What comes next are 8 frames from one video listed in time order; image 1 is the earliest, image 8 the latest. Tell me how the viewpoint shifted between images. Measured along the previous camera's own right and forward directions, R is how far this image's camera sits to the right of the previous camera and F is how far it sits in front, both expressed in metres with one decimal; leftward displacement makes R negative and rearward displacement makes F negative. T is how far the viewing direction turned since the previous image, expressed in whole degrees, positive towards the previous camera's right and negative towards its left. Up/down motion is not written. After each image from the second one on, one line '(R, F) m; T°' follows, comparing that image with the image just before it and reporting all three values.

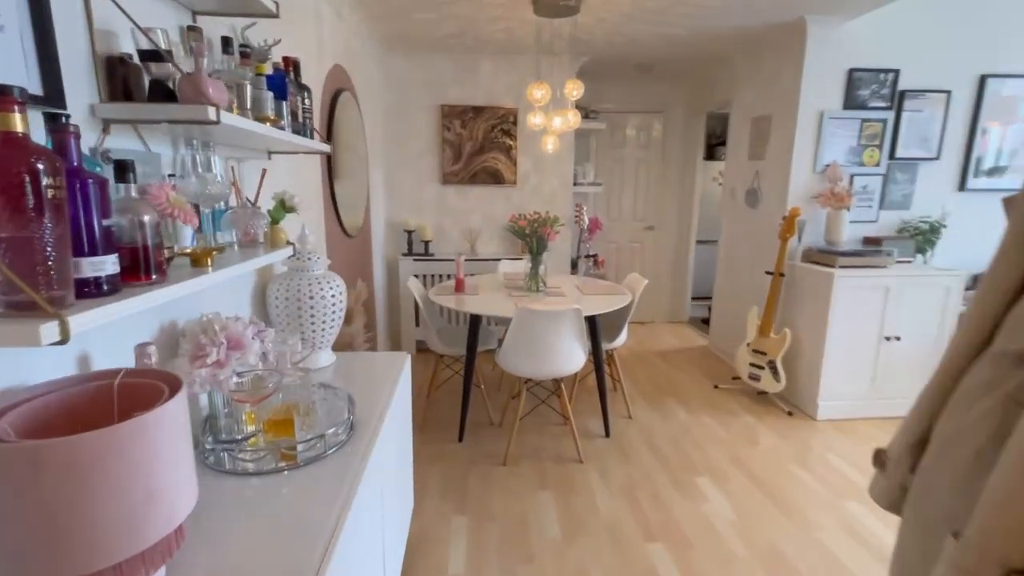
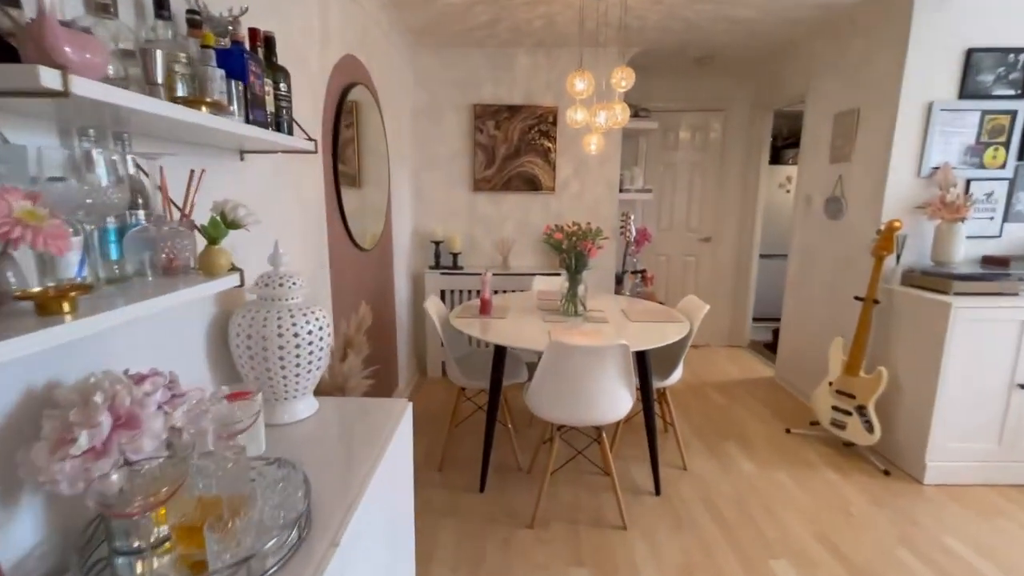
(0.0, +0.4) m; -5°
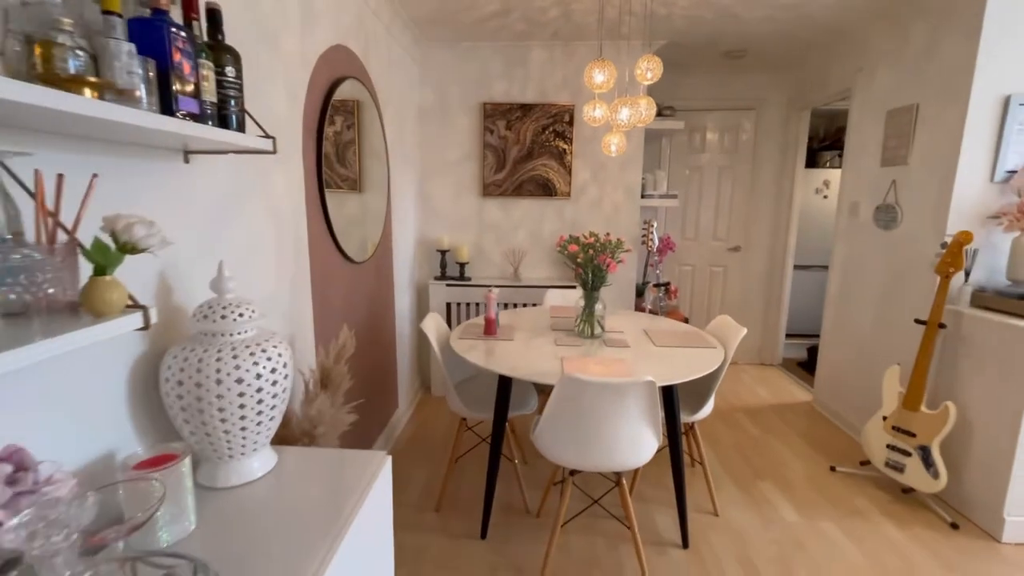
(0.0, +0.3) m; -2°
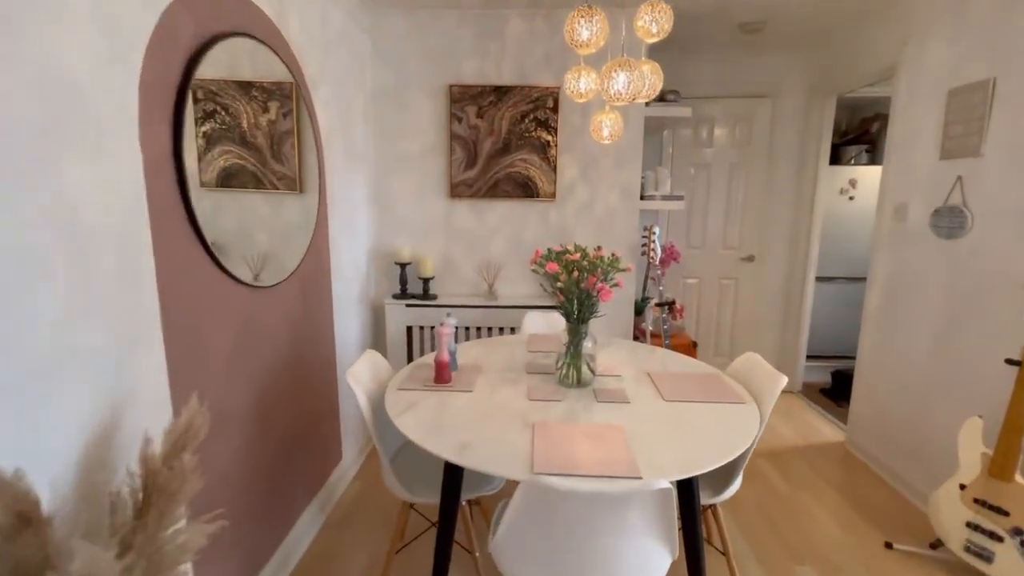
(+0.1, +0.6) m; 0°
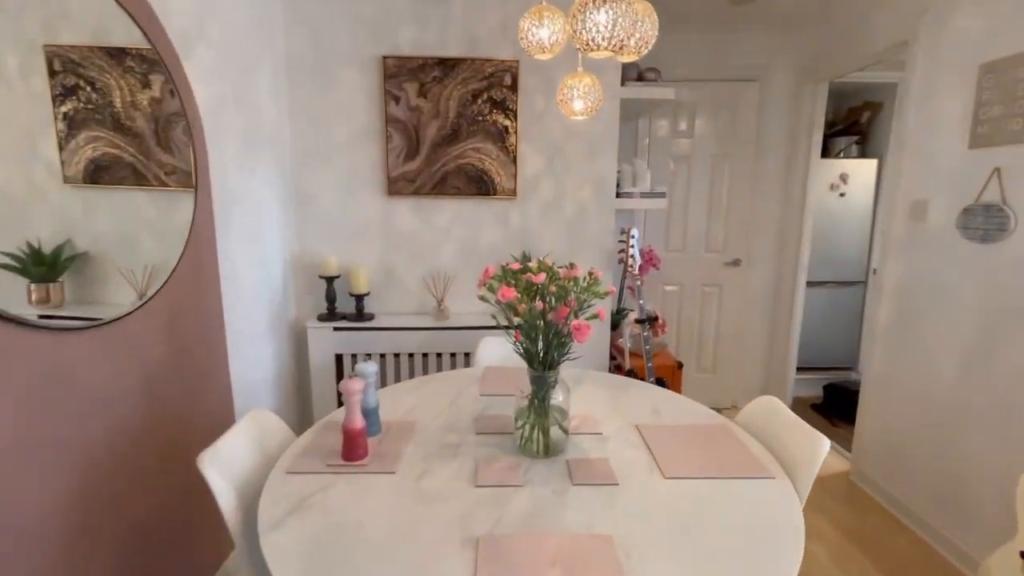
(+0.1, +0.5) m; +4°
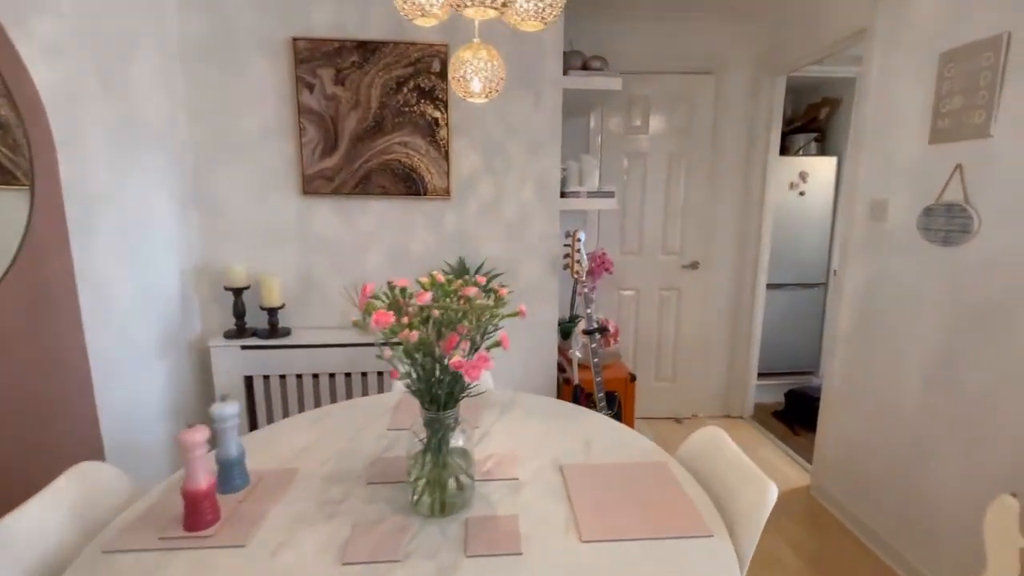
(+0.2, +0.2) m; +3°
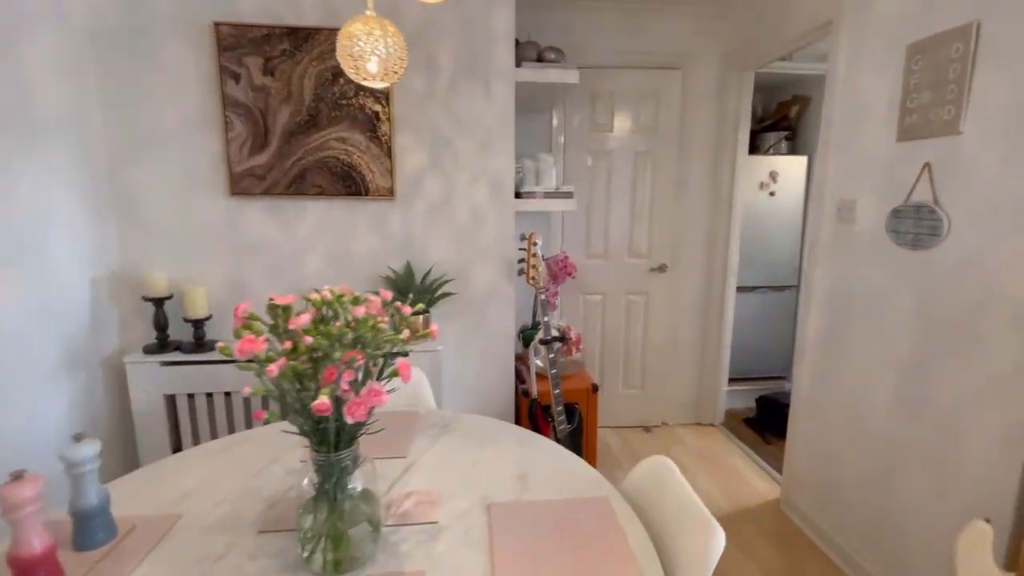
(+0.1, +0.1) m; +2°
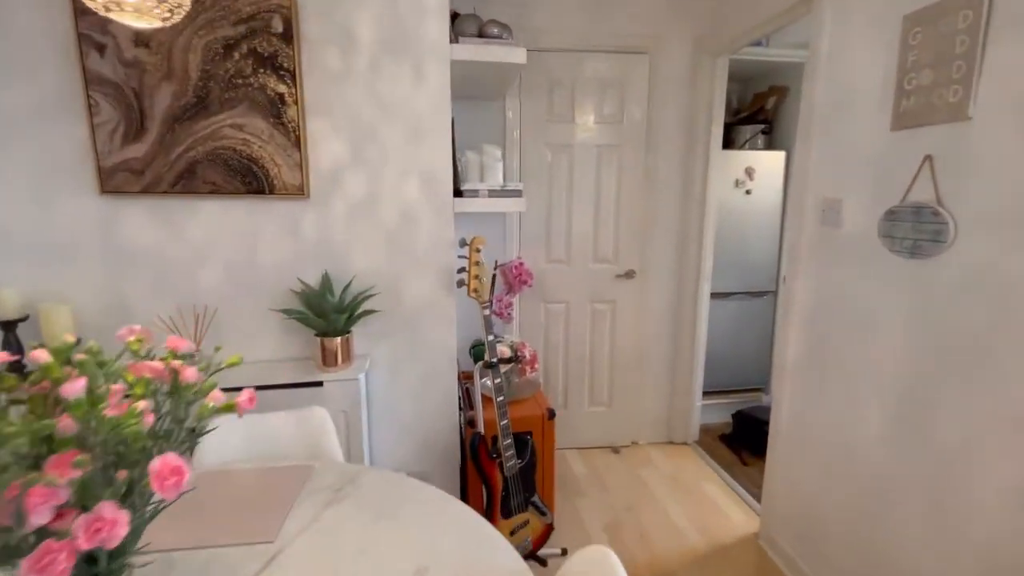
(+0.2, +0.3) m; +2°
